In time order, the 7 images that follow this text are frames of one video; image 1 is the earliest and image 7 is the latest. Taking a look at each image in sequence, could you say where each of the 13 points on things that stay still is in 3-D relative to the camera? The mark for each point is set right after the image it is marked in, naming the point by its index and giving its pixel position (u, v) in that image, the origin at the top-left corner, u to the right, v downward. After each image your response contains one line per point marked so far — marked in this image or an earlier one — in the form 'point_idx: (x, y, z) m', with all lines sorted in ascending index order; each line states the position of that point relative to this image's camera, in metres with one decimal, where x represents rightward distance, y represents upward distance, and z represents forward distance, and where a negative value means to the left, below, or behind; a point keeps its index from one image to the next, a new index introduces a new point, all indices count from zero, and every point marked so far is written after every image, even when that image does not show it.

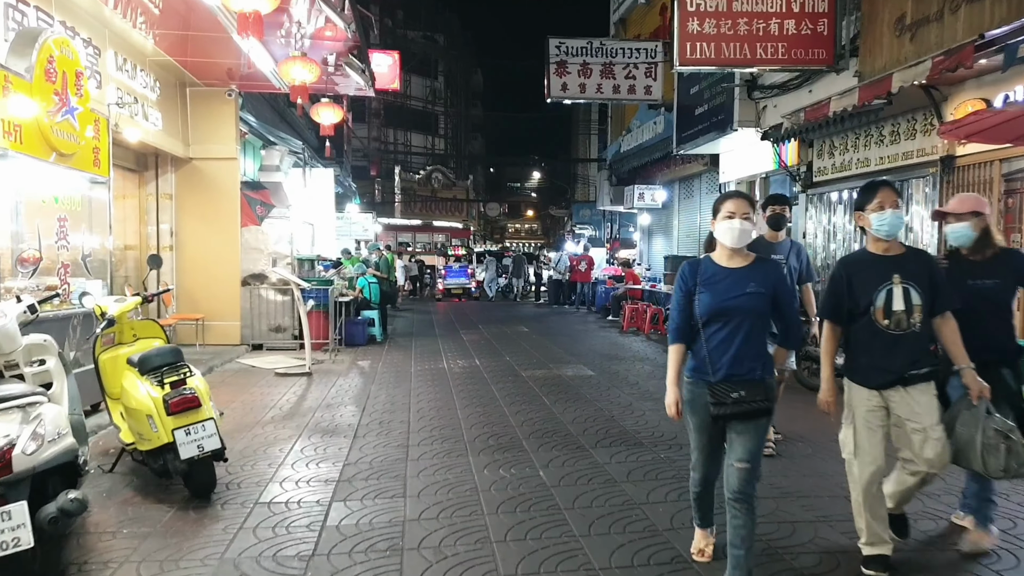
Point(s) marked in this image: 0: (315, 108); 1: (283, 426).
0: (-1.8, +1.6, +10.2) m
1: (-1.2, -0.7, +6.0) m
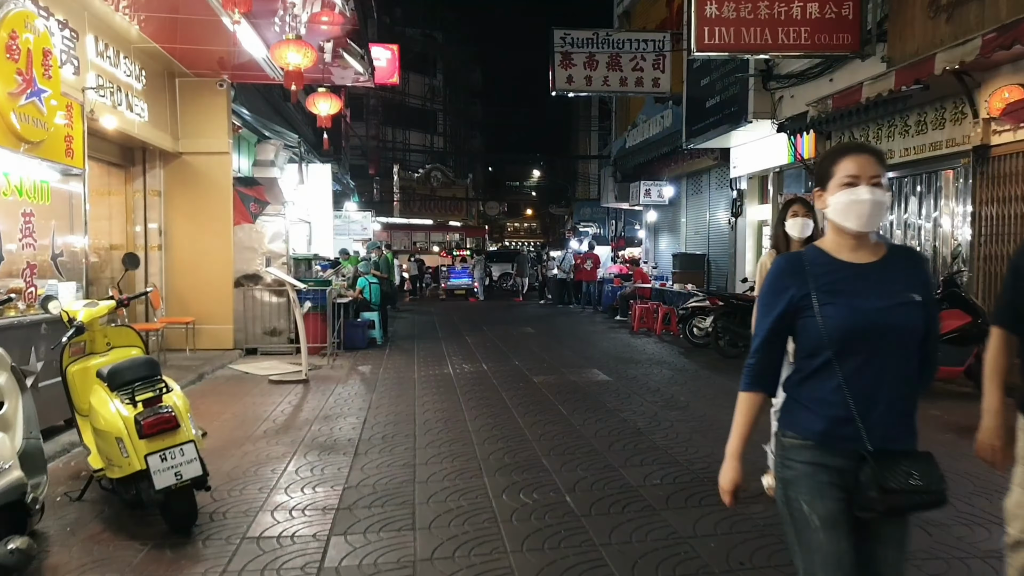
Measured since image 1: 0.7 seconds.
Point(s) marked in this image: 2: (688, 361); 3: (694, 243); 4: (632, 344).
0: (-1.7, +1.6, +9.7) m
1: (-1.1, -0.7, +5.5) m
2: (+1.5, -0.6, +9.4) m
3: (+2.9, +0.7, +18.0) m
4: (+1.2, -0.6, +11.1) m
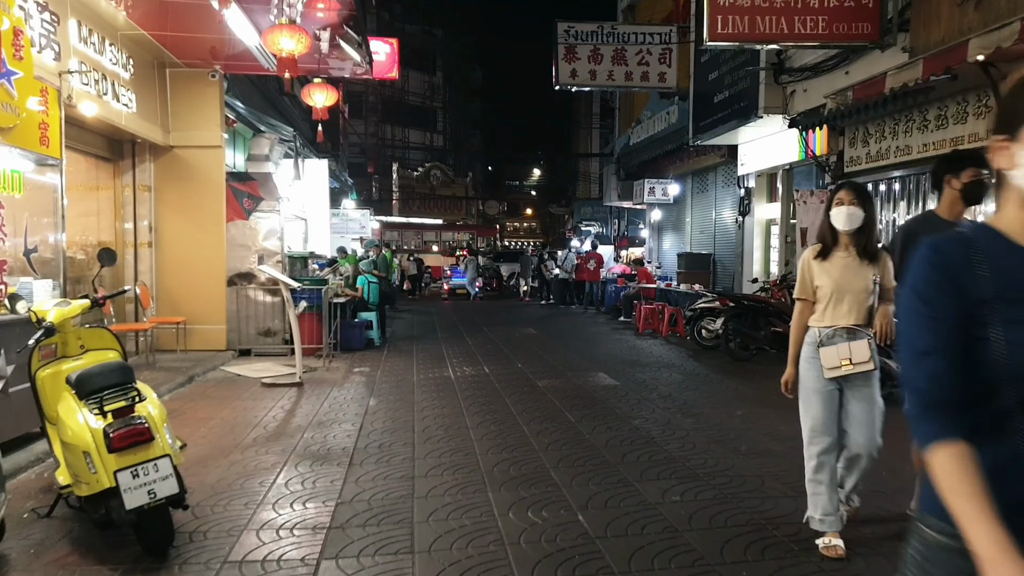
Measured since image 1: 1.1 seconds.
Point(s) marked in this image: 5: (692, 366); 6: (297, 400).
0: (-1.7, +1.6, +9.3) m
1: (-1.1, -0.7, +5.1) m
2: (+1.5, -0.6, +9.1) m
3: (+2.9, +0.7, +17.6) m
4: (+1.2, -0.6, +10.8) m
5: (+1.4, -0.6, +8.9) m
6: (-1.3, -0.7, +7.0) m
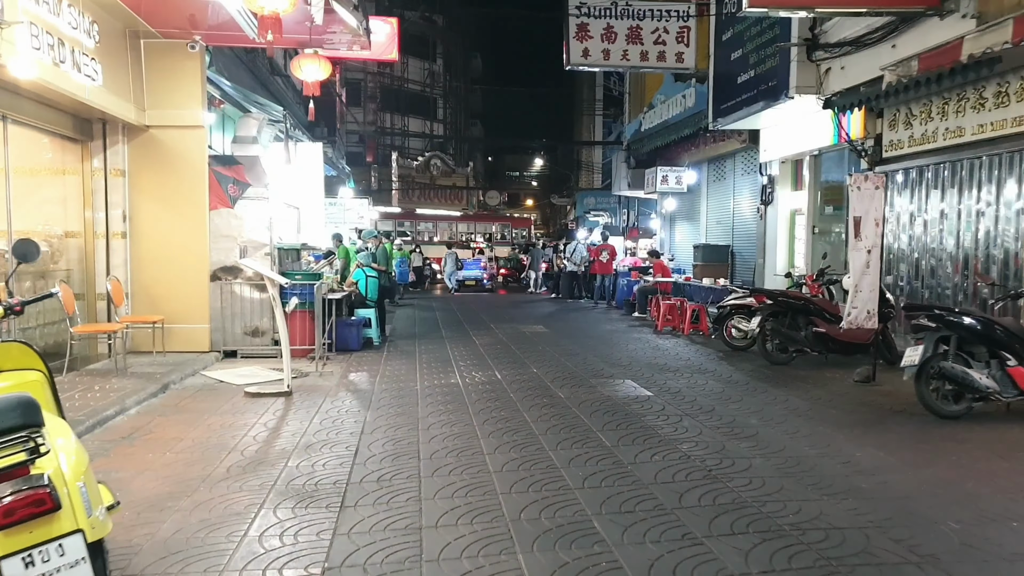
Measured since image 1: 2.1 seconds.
0: (-1.6, +1.7, +8.4) m
1: (-1.0, -0.7, +4.2) m
2: (+1.6, -0.6, +8.2) m
3: (+3.0, +0.8, +16.7) m
4: (+1.3, -0.5, +9.9) m
5: (+1.5, -0.6, +8.0) m
6: (-1.2, -0.7, +6.1) m
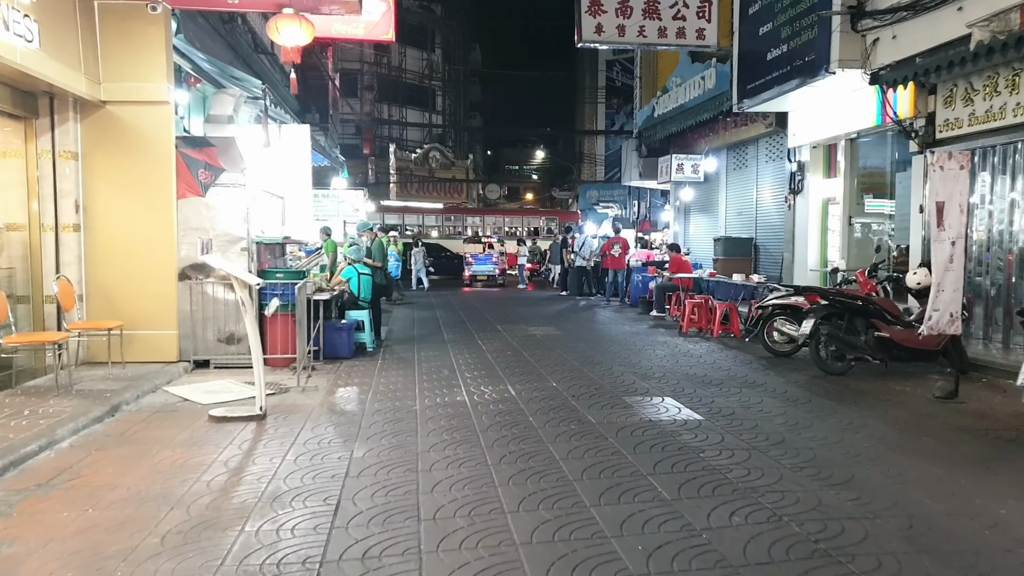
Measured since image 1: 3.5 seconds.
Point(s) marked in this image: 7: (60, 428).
0: (-1.5, +1.7, +7.3) m
1: (-0.9, -0.8, +3.1) m
2: (+1.7, -0.6, +7.0) m
3: (+3.1, +0.8, +15.6) m
4: (+1.4, -0.5, +8.7) m
5: (+1.6, -0.6, +6.9) m
6: (-1.1, -0.7, +5.0) m
7: (-1.9, -0.6, +4.8) m
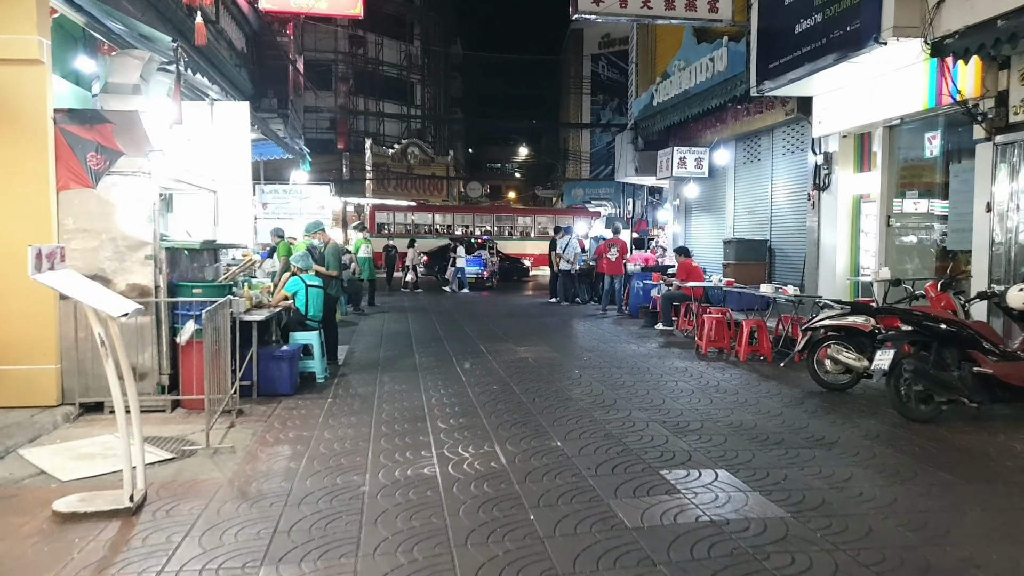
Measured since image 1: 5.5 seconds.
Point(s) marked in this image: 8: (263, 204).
0: (-1.6, +1.6, +5.5) m
1: (-0.9, -0.9, +1.3) m
2: (+1.6, -0.7, +5.3) m
3: (+2.9, +0.7, +13.9) m
4: (+1.3, -0.6, +7.0) m
5: (+1.6, -0.7, +5.1) m
6: (-1.2, -0.8, +3.2) m
7: (-2.0, -0.7, +3.1) m
8: (-3.0, +1.0, +13.9) m
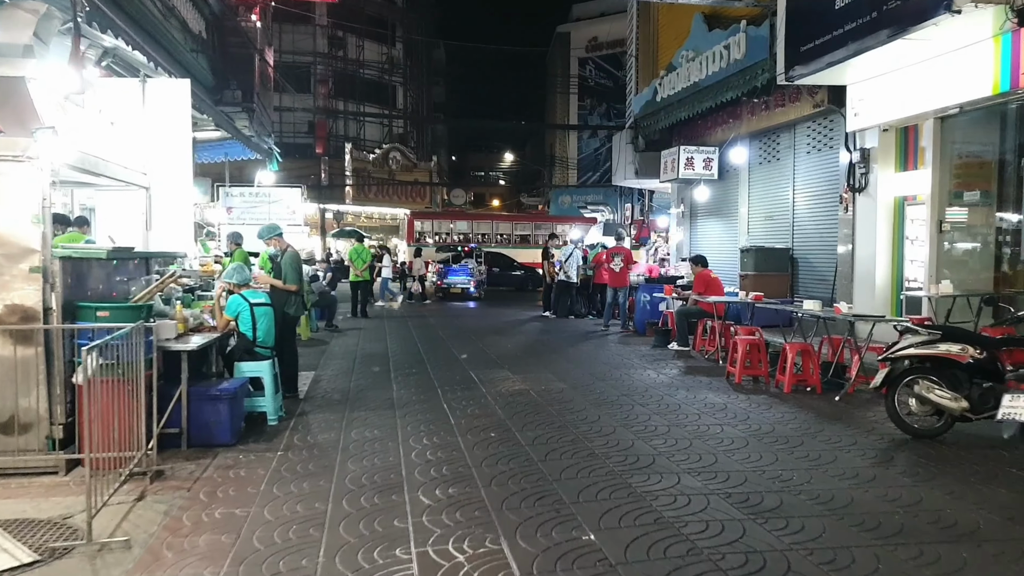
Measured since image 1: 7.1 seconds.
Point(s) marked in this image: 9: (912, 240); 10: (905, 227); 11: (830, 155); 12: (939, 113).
0: (-1.5, +1.5, +4.0) m
1: (-0.8, -0.9, -0.1) m
2: (+1.7, -0.8, +3.9) m
3: (+2.8, +0.6, +12.5) m
4: (+1.3, -0.7, +5.6) m
5: (+1.6, -0.8, +3.7) m
6: (-1.1, -0.9, +1.7) m
7: (-1.9, -0.8, +1.6) m
8: (-3.1, +0.9, +12.4) m
9: (+3.4, +0.4, +9.5) m
10: (+3.3, +0.5, +9.6) m
11: (+3.1, +1.3, +10.9) m
12: (+3.3, +1.3, +8.6) m
